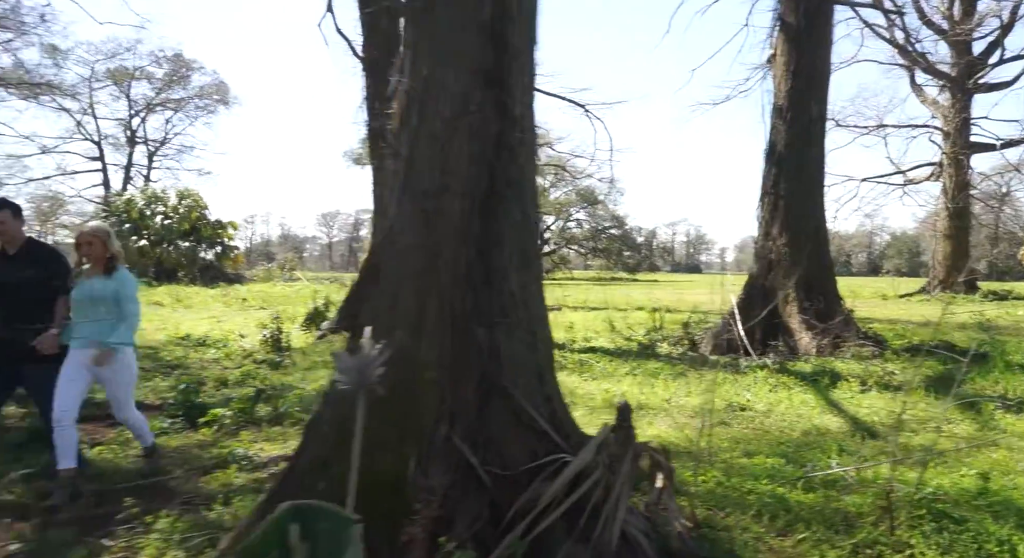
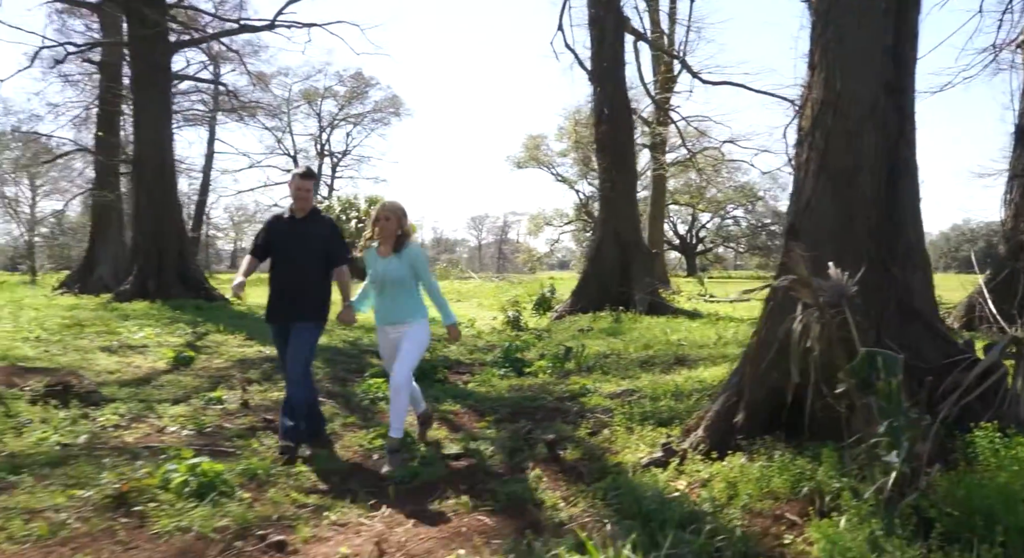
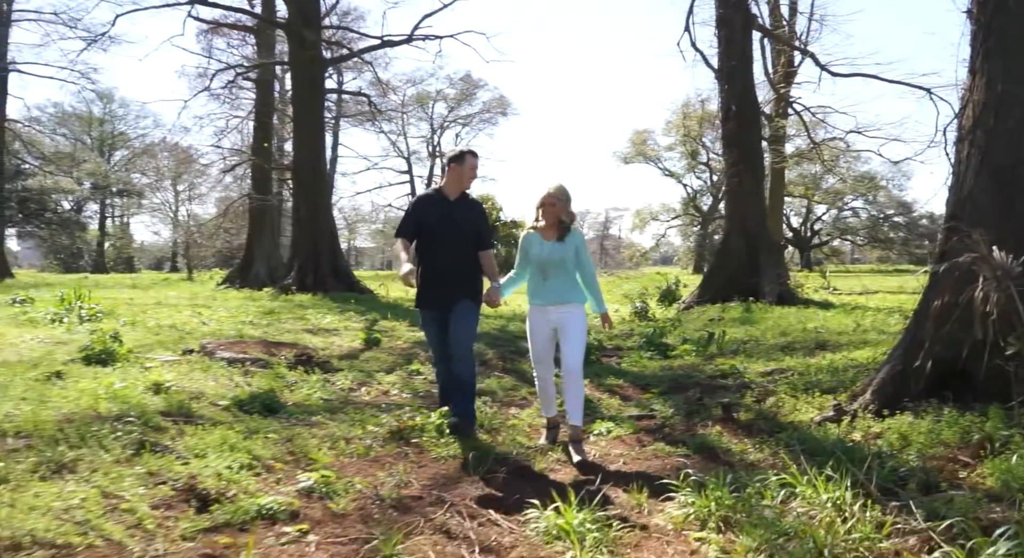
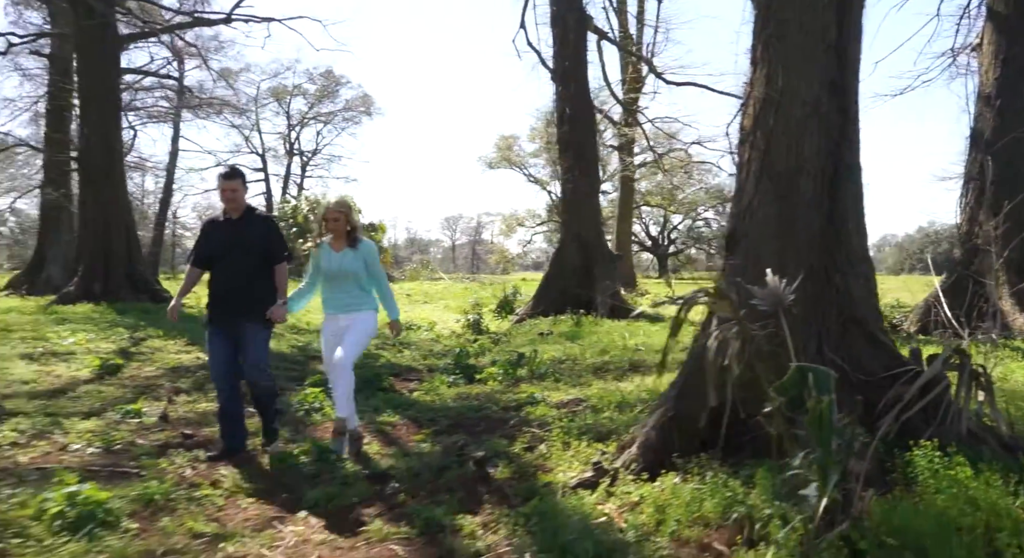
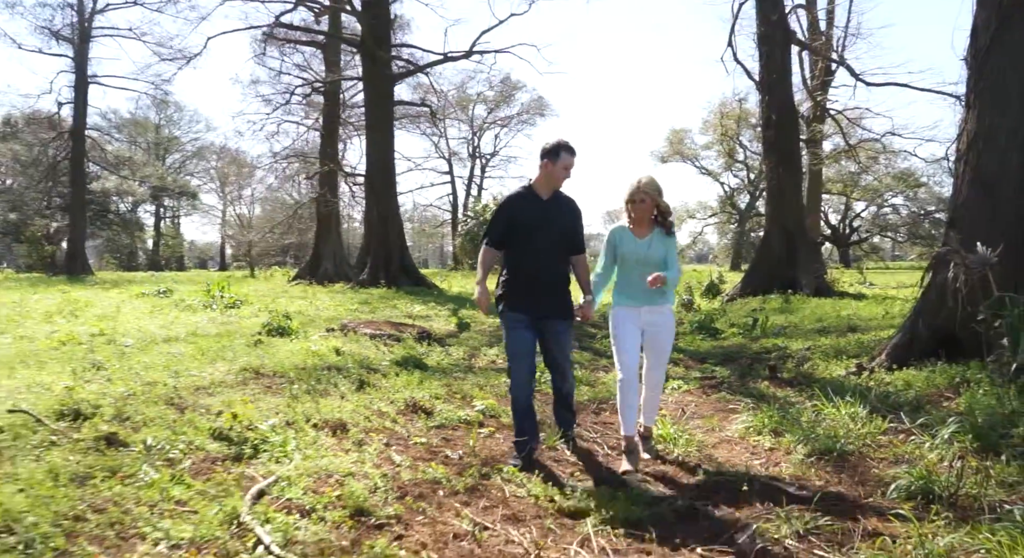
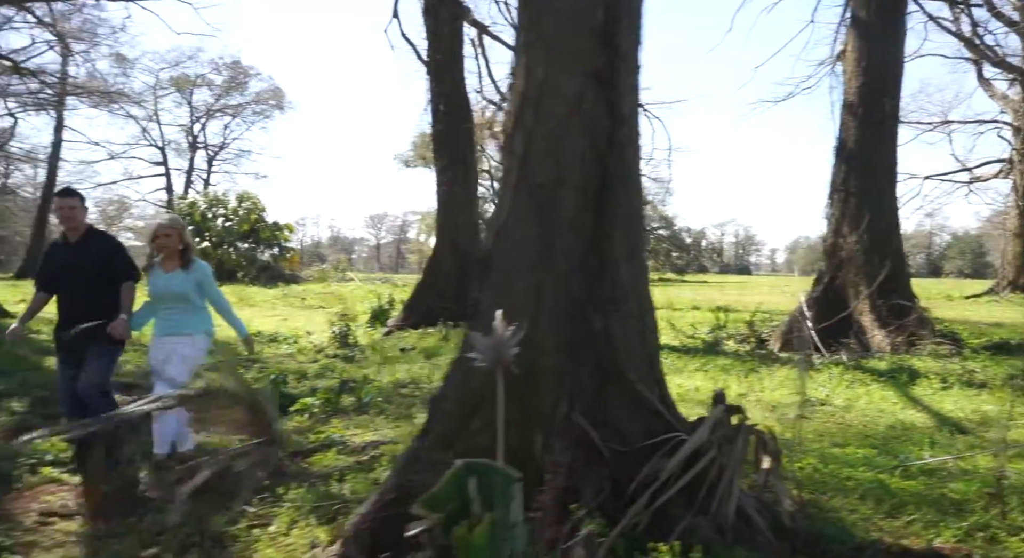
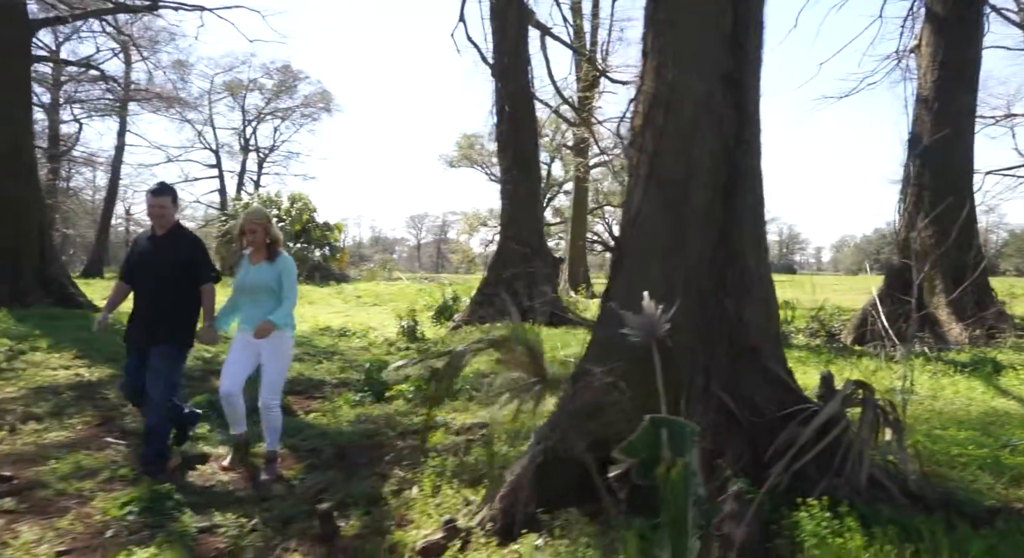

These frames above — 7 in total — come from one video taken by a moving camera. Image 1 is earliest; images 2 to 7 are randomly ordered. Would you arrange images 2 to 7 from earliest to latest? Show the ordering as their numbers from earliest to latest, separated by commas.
6, 7, 4, 2, 3, 5
